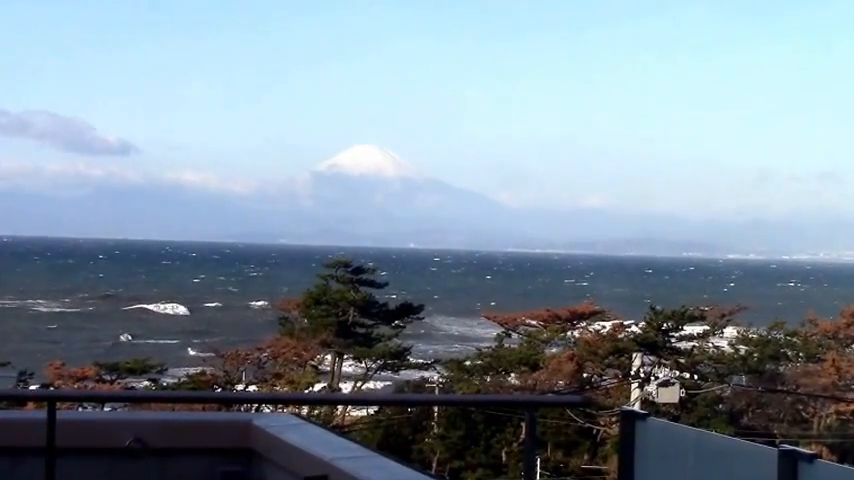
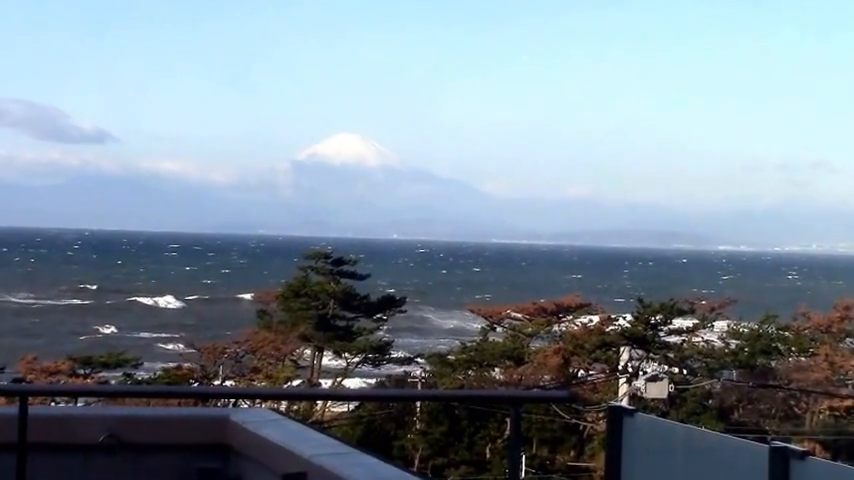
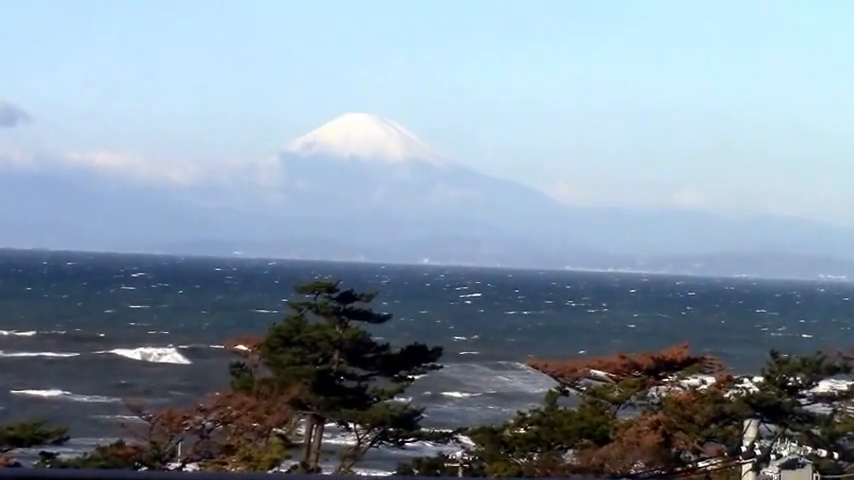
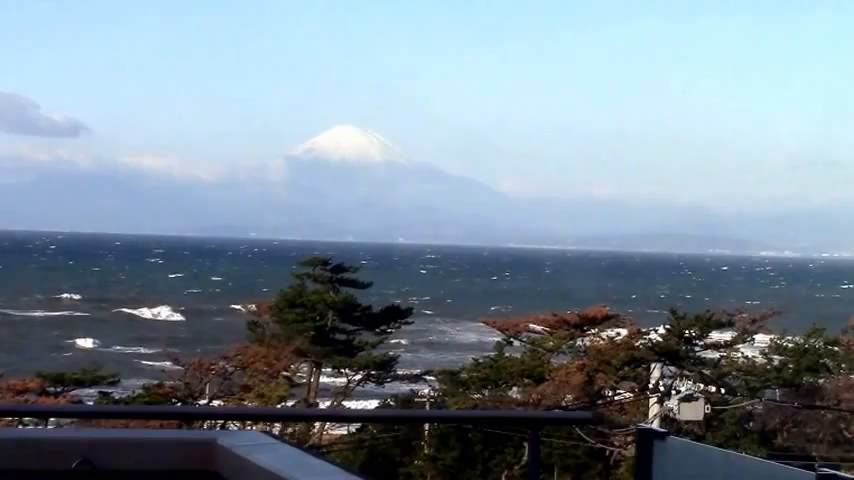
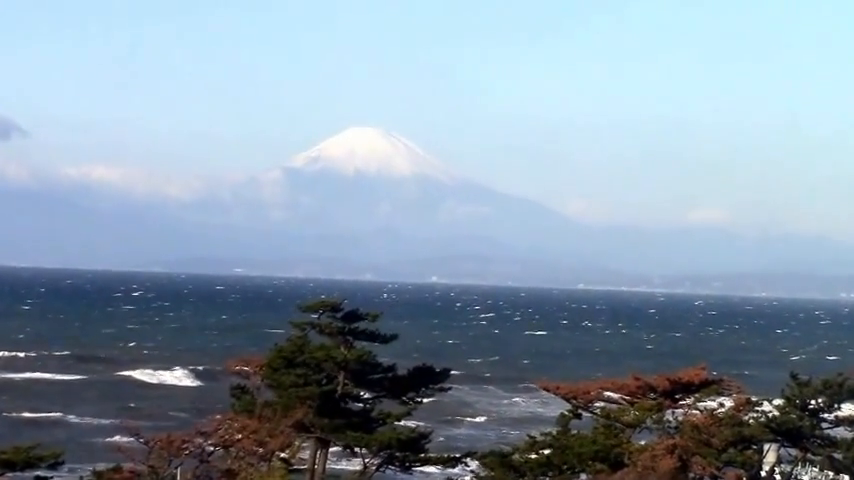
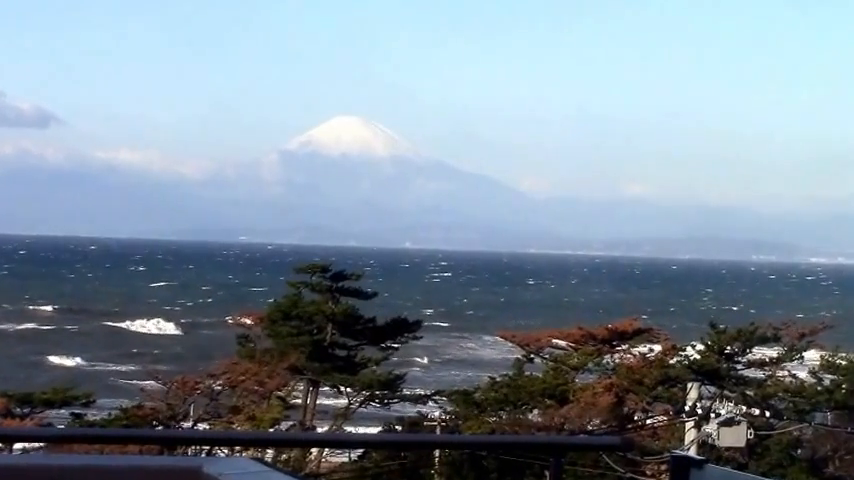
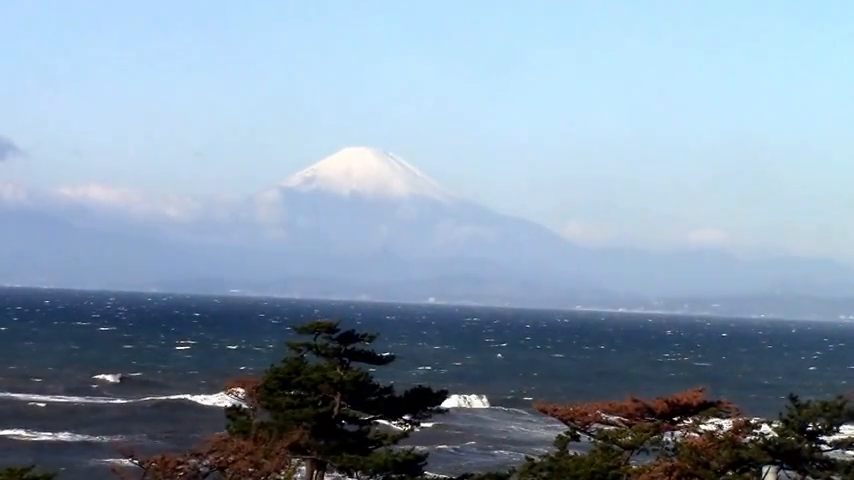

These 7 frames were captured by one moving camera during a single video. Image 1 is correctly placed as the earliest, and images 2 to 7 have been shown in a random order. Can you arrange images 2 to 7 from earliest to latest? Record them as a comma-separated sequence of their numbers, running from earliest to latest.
2, 4, 6, 3, 5, 7
